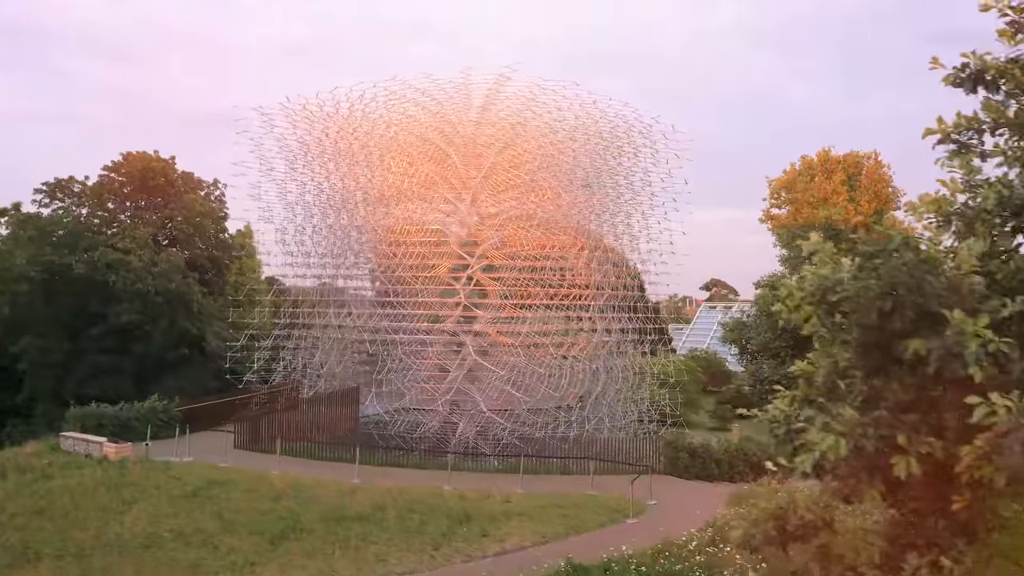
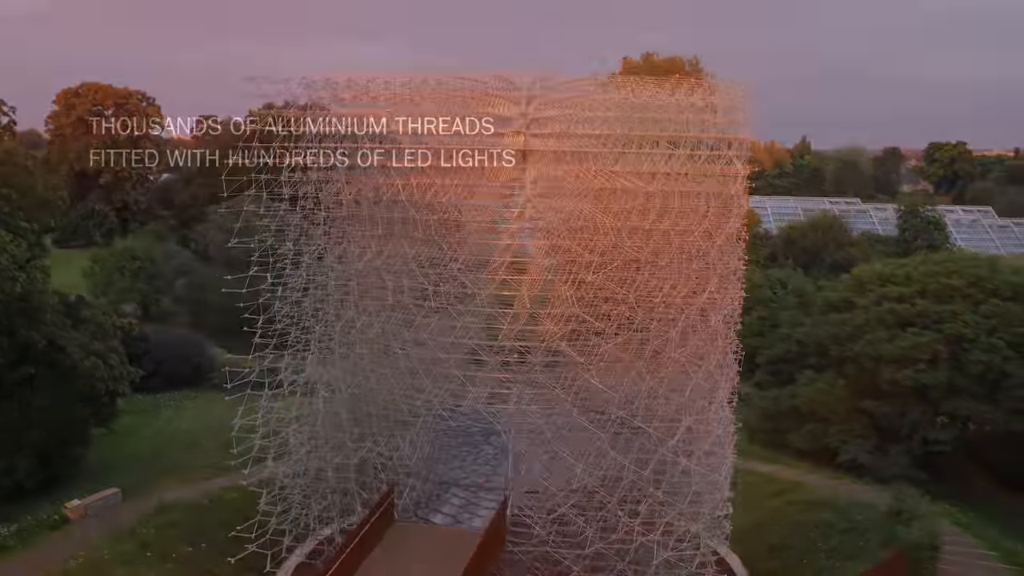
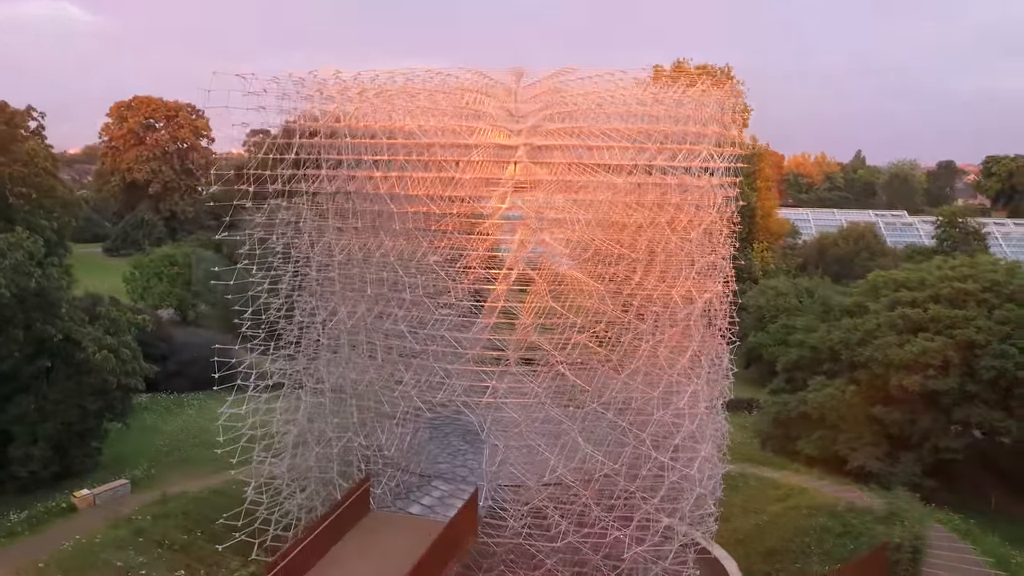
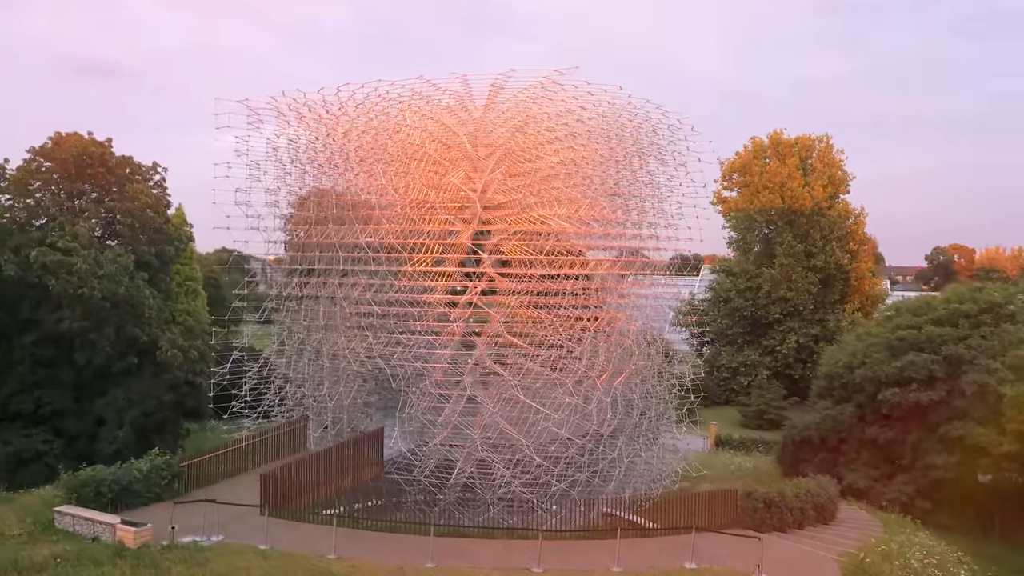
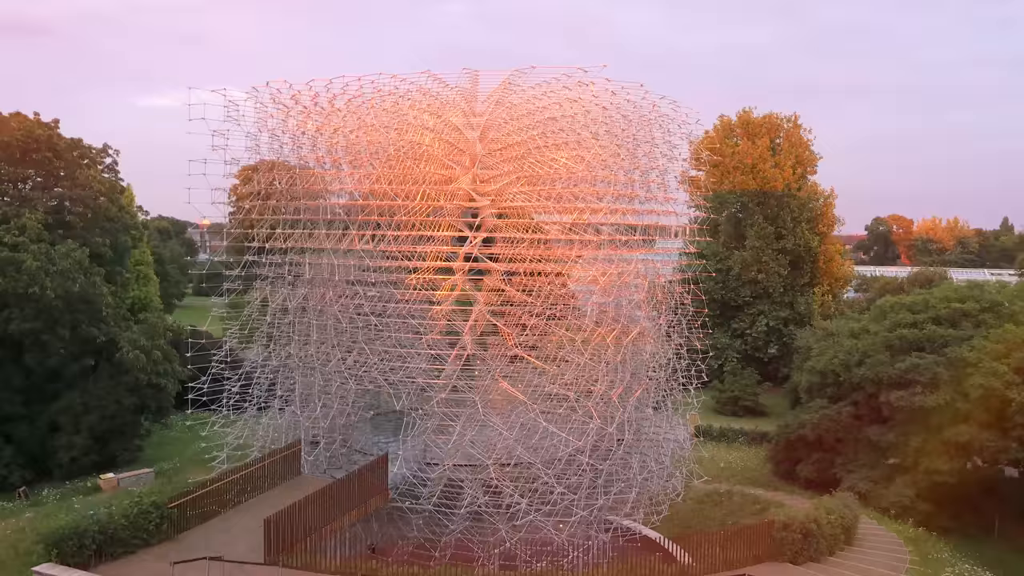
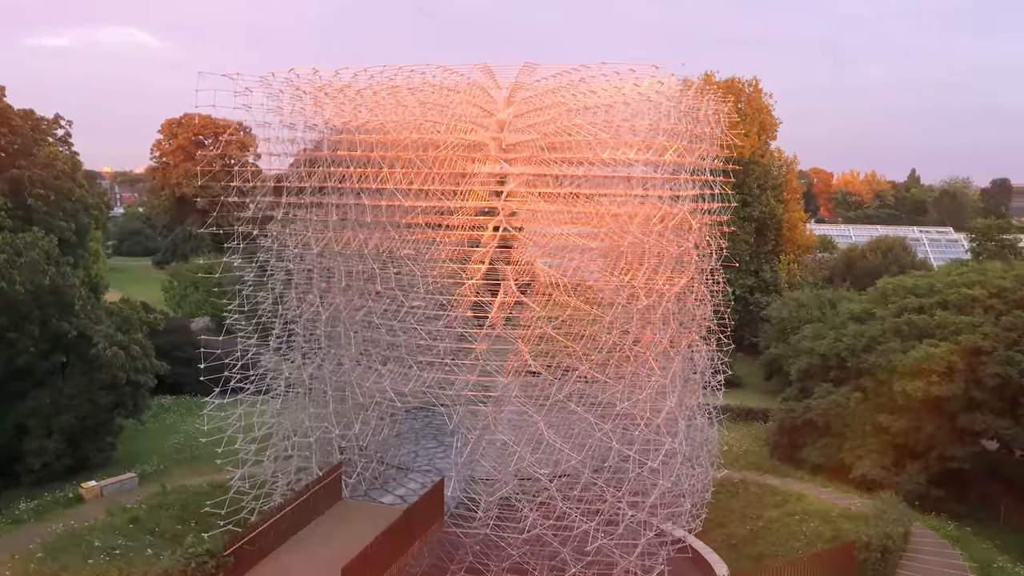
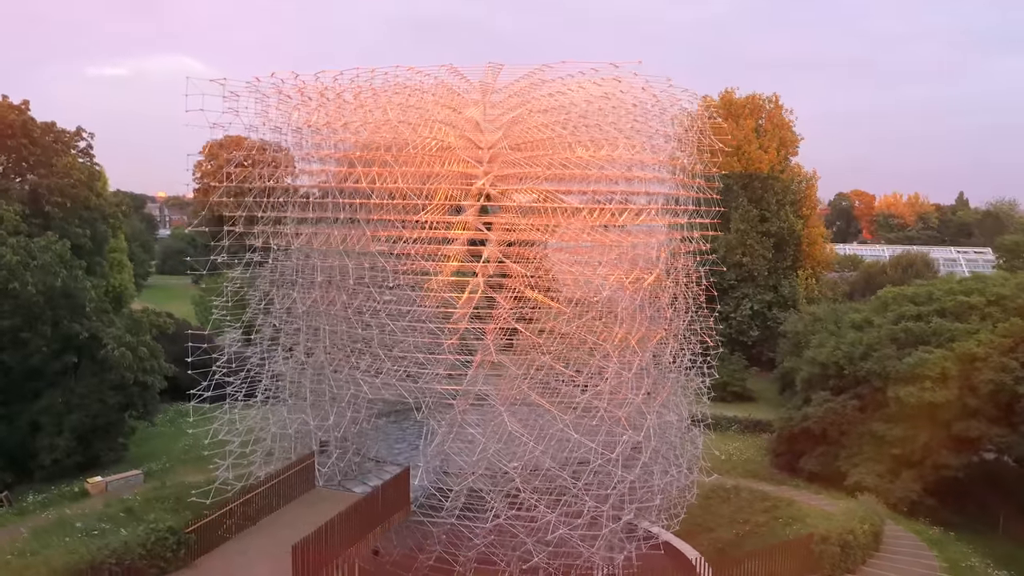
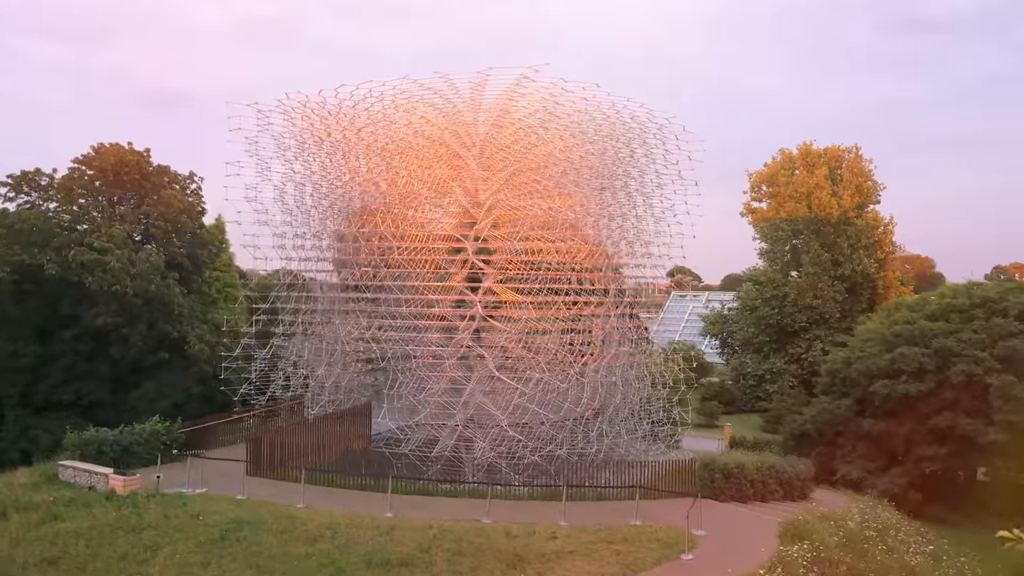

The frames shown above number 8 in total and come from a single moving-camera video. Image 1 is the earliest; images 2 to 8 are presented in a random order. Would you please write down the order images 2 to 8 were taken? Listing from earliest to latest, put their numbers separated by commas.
8, 4, 5, 7, 6, 3, 2
